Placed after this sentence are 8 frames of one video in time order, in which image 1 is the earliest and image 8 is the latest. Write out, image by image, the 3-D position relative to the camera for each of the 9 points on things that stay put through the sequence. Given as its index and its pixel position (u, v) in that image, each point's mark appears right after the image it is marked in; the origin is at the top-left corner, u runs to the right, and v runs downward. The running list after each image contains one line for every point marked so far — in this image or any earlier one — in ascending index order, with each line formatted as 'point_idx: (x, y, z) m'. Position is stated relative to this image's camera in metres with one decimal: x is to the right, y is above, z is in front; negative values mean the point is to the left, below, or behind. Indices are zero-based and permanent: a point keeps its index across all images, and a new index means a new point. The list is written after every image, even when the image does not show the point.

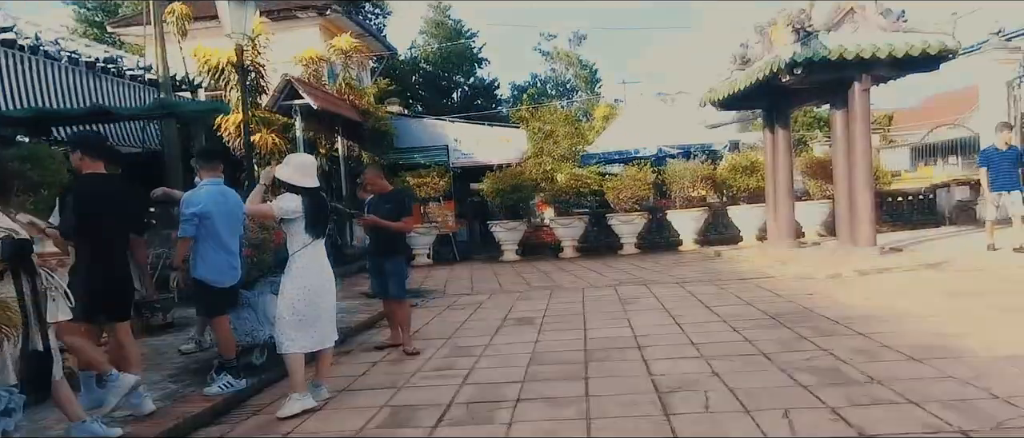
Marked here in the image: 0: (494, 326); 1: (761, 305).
0: (-0.2, -1.3, +7.9) m
1: (+3.3, -1.1, +8.7) m
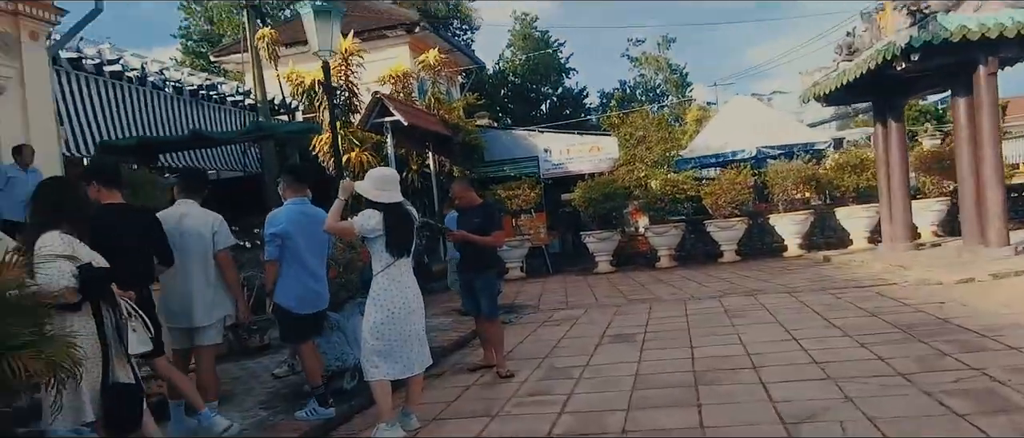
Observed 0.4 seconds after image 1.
0: (+0.9, -1.4, +7.4) m
1: (+4.5, -1.1, +7.8) m
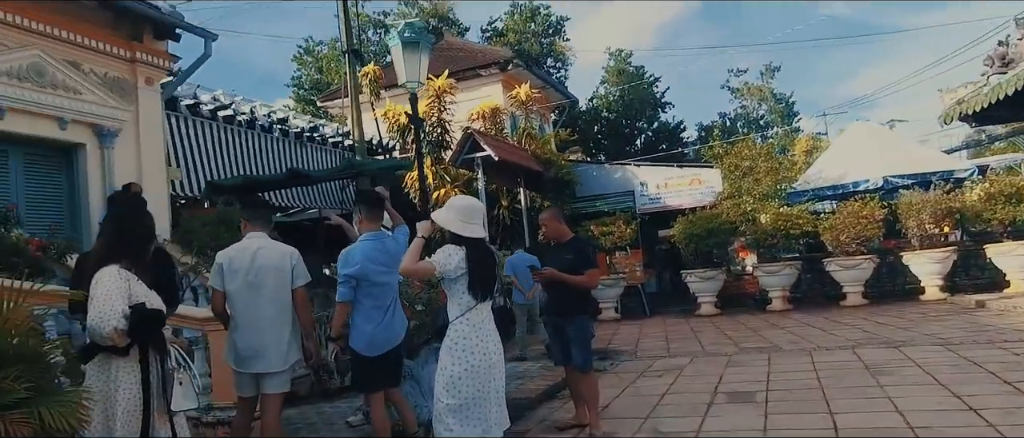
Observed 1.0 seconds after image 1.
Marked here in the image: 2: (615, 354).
0: (+1.8, -1.8, +6.4) m
1: (+5.4, -1.5, +6.2) m
2: (+1.7, -2.2, +10.6) m
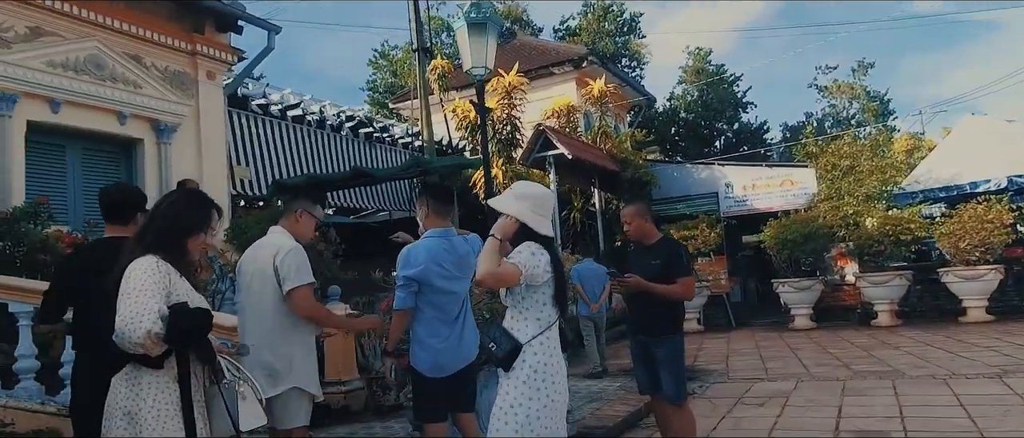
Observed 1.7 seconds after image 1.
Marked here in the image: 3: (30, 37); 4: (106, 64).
0: (+2.4, -1.8, +5.2) m
1: (+6.0, -1.5, +4.6) m
2: (+2.7, -2.2, +9.4) m
3: (-6.1, +2.3, +8.4) m
4: (-5.6, +2.1, +9.1) m
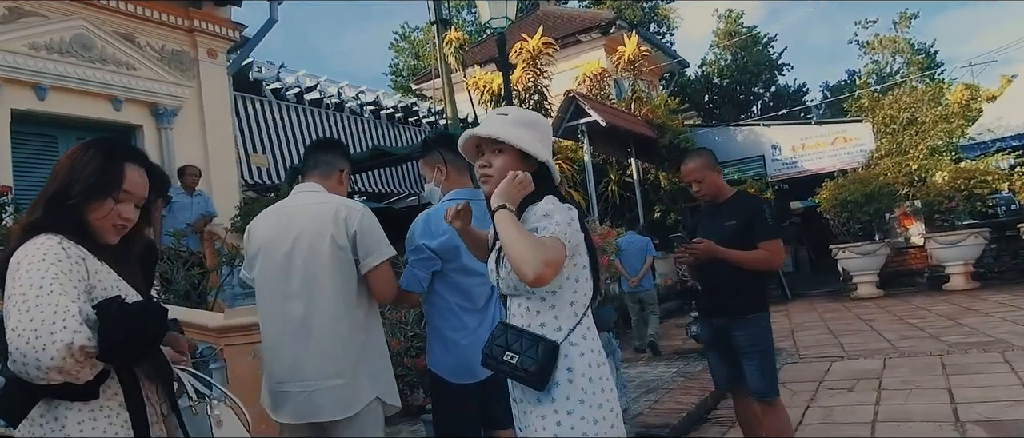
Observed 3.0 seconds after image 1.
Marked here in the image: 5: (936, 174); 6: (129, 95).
0: (+2.7, -1.4, +4.1) m
1: (+6.2, -1.0, +3.4) m
2: (+3.2, -1.7, +8.3) m
3: (-5.9, +2.4, +7.7) m
4: (-5.3, +2.2, +8.3) m
5: (+8.9, +0.9, +13.9) m
6: (-5.0, +1.6, +8.6) m
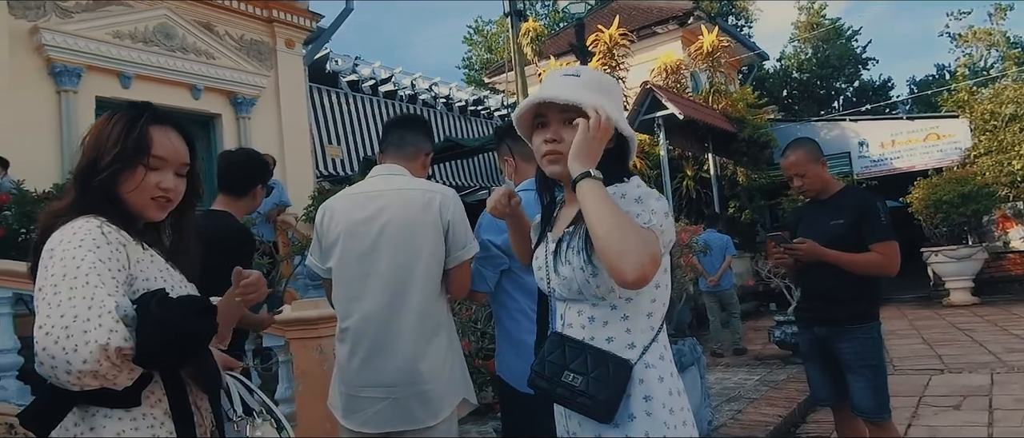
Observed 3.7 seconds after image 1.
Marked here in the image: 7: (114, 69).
0: (+3.1, -1.4, +3.6) m
1: (+6.6, -1.1, +2.5) m
2: (+4.1, -1.7, +7.7) m
3: (-5.0, +2.5, +8.0) m
4: (-4.3, +2.4, +8.5) m
5: (+10.3, +0.9, +12.7) m
6: (-4.0, +1.8, +8.8) m
7: (-4.7, +1.8, +7.9) m
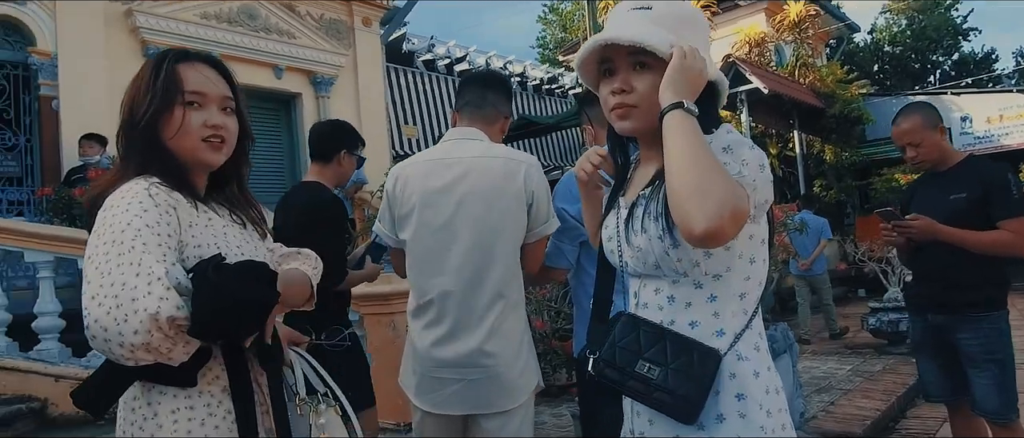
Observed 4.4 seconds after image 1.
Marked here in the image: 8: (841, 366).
0: (+3.5, -1.3, +3.1) m
1: (+6.8, -1.0, +1.6) m
2: (+4.9, -1.5, +7.1) m
3: (-4.0, +2.8, +8.2) m
4: (-3.3, +2.7, +8.7) m
5: (+11.7, +1.2, +11.3) m
6: (-3.0, +2.1, +9.0) m
7: (-3.8, +2.1, +8.1) m
8: (+3.3, -1.5, +6.6) m
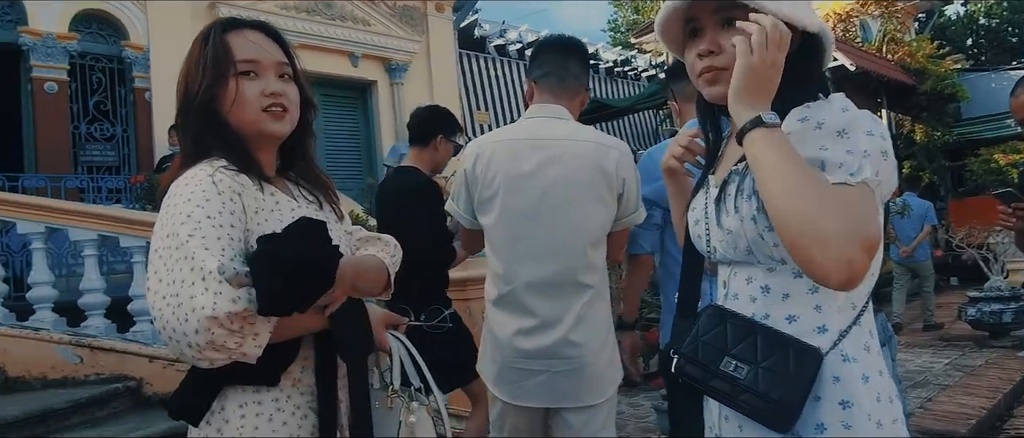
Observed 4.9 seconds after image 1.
0: (+3.9, -1.2, +2.6) m
1: (+7.0, -1.0, +0.8) m
2: (+5.7, -1.3, +6.5) m
3: (-3.1, +3.0, +8.4) m
4: (-2.4, +2.9, +8.9) m
5: (+12.8, +1.5, +9.9) m
6: (-2.0, +2.3, +9.1) m
7: (-2.9, +2.3, +8.3) m
8: (+4.0, -1.3, +6.1) m
